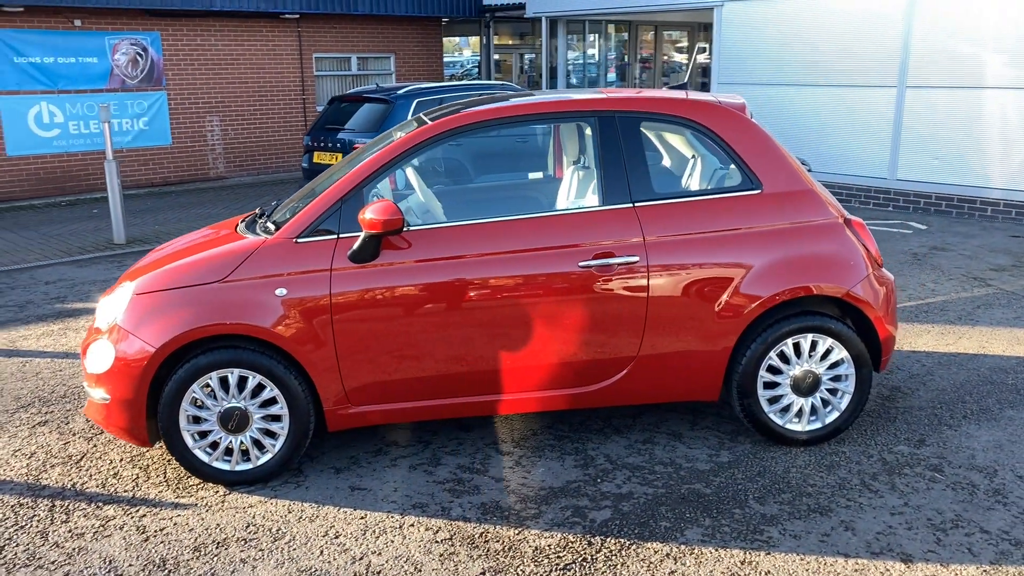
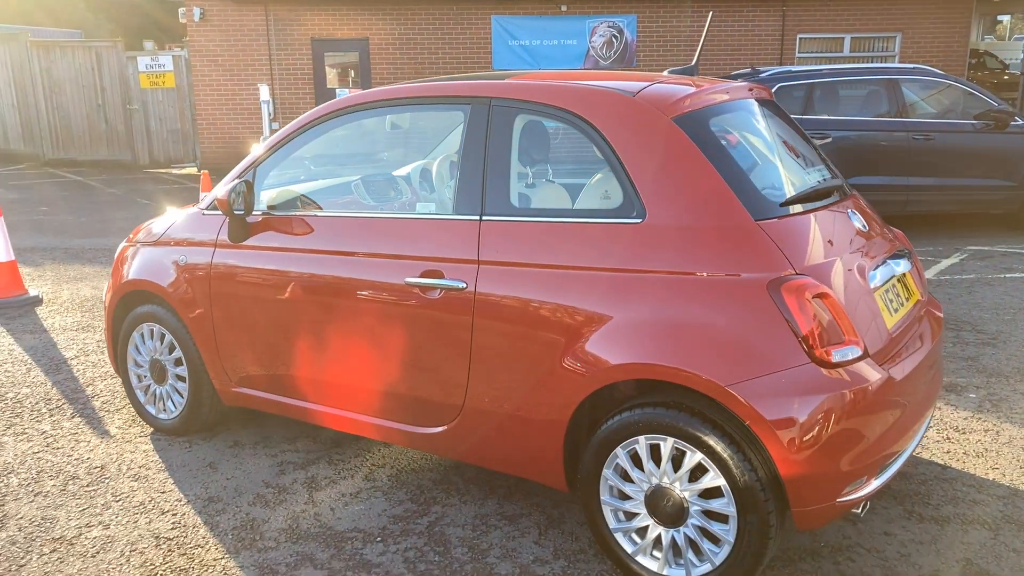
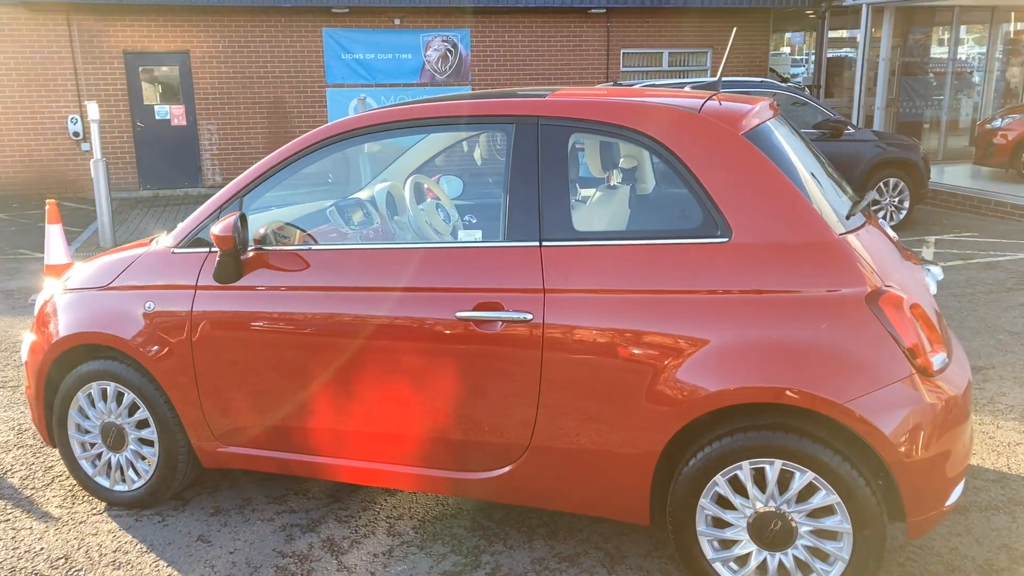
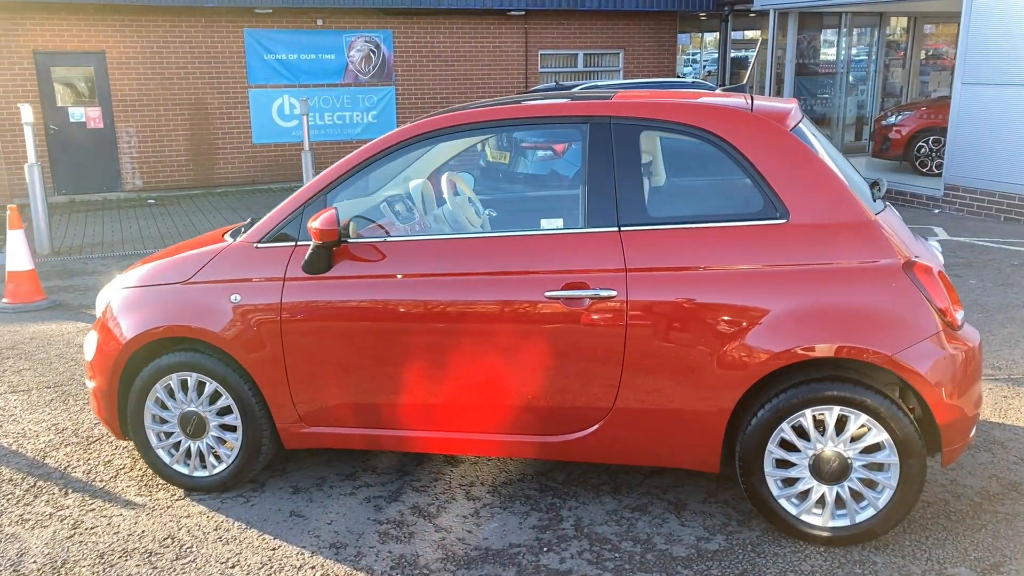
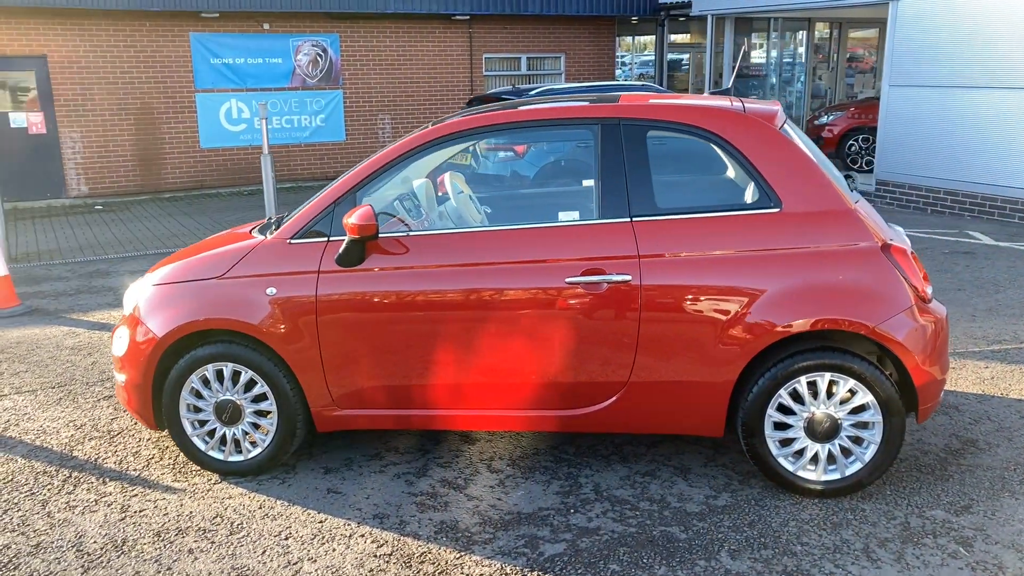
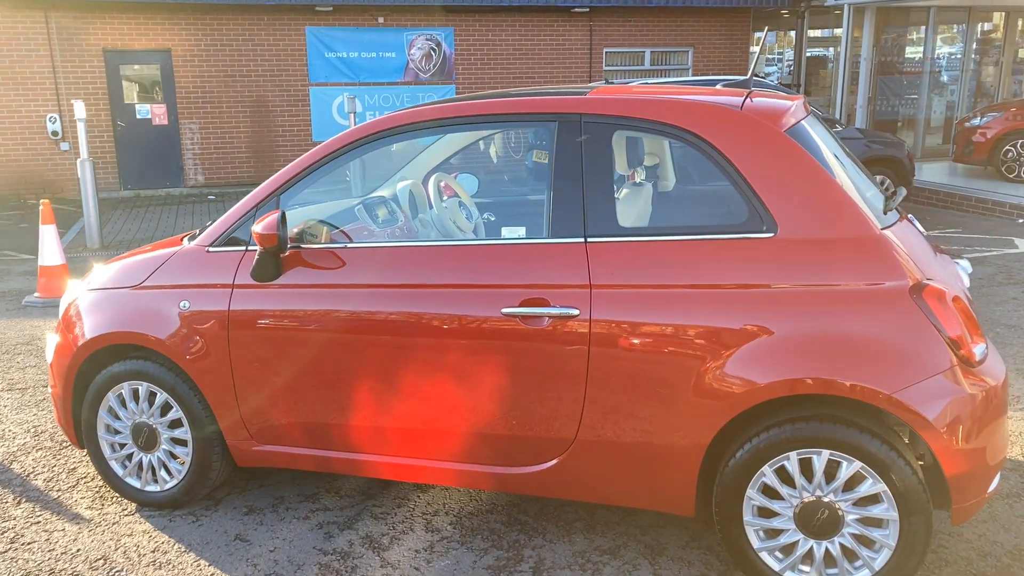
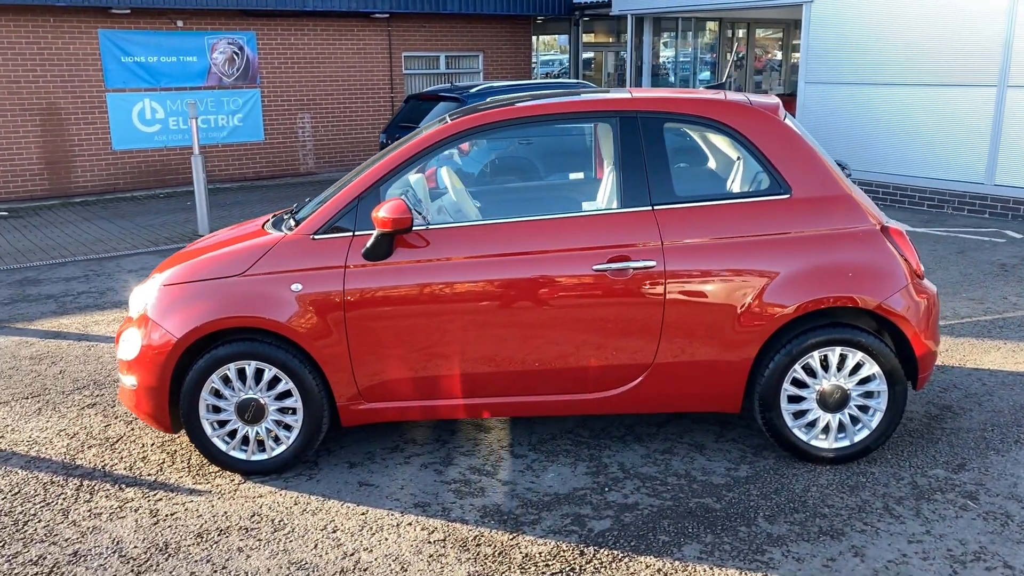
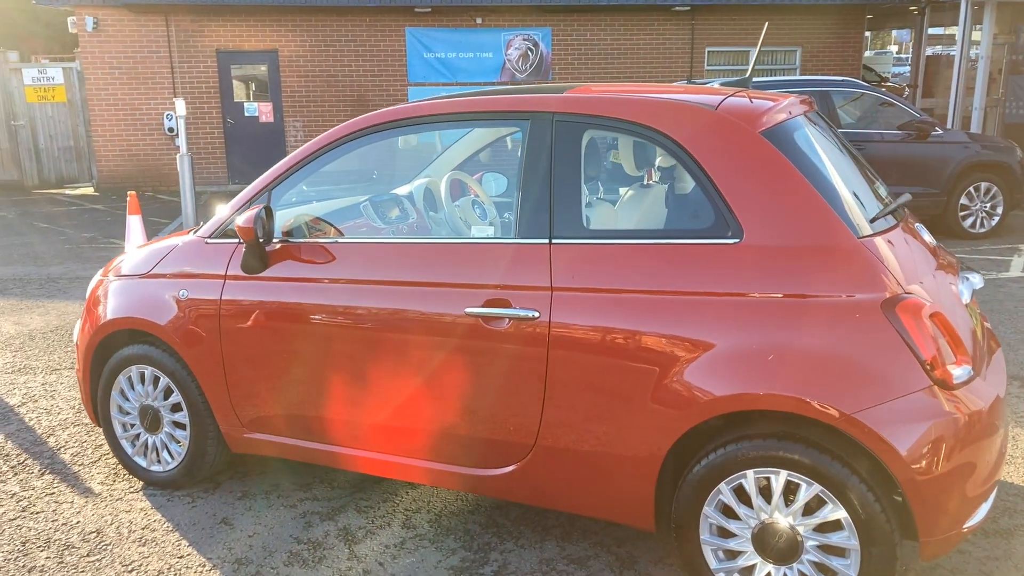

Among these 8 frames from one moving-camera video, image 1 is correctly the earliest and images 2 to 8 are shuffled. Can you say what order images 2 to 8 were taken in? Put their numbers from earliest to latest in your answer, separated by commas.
7, 5, 4, 6, 3, 8, 2
